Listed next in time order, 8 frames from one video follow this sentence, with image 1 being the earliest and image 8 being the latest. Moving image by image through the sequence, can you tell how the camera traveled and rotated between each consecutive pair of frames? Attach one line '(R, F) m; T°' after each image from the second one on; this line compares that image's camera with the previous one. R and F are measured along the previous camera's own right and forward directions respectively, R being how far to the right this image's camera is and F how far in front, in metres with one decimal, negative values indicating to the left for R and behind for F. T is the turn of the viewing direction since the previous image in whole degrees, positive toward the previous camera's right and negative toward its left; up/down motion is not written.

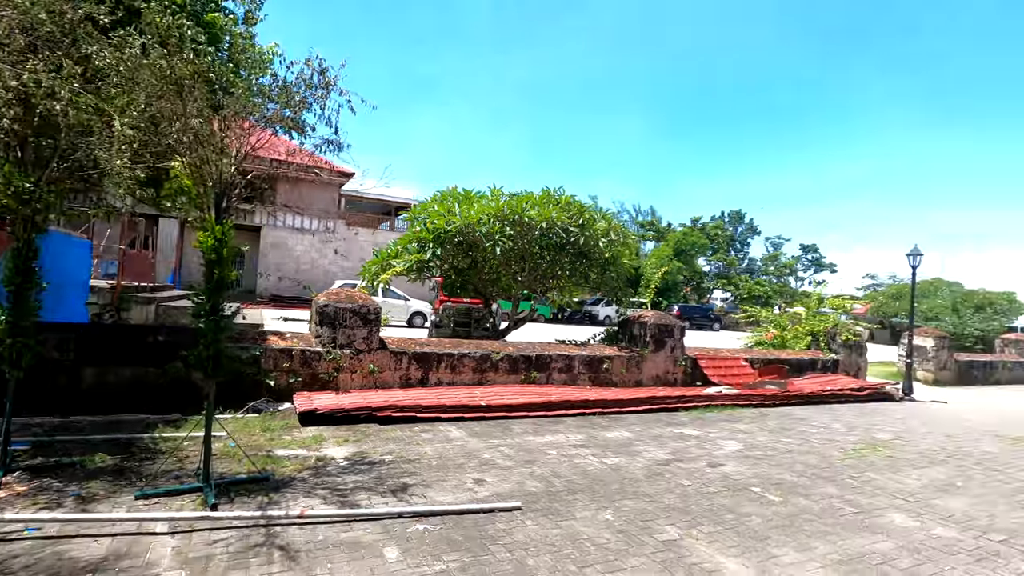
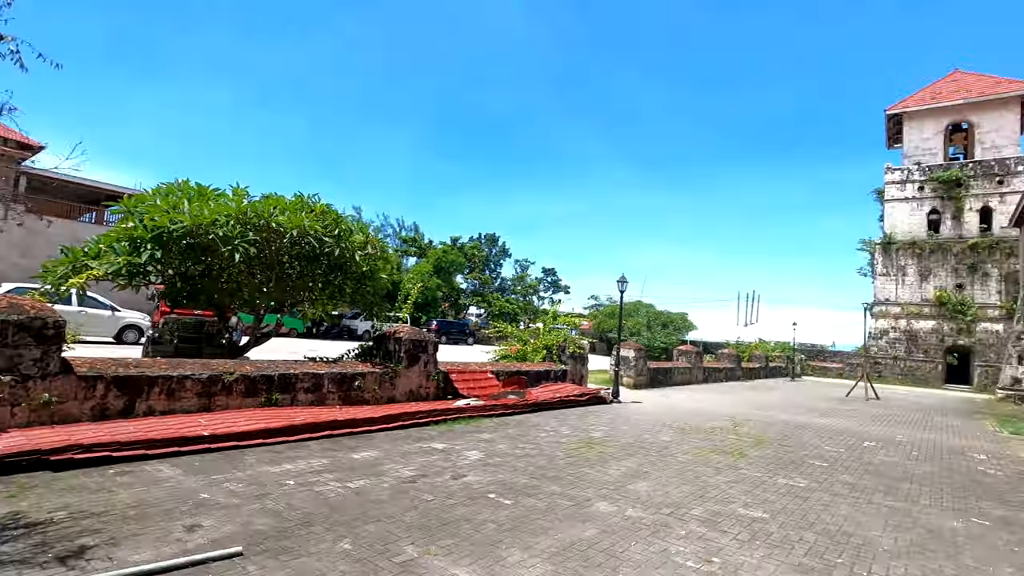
(+0.1, 0.0) m; +25°
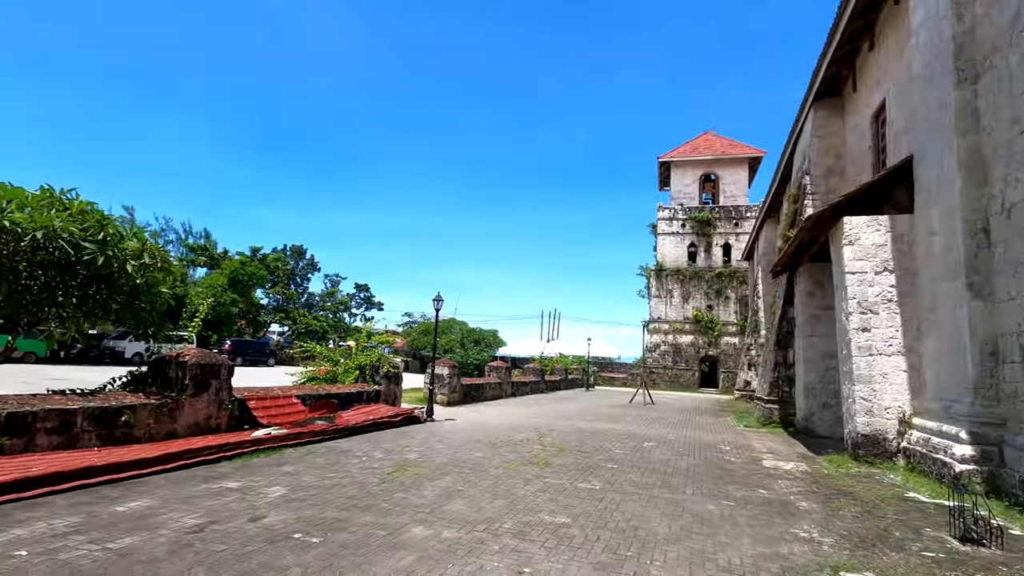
(0.0, 0.0) m; +20°
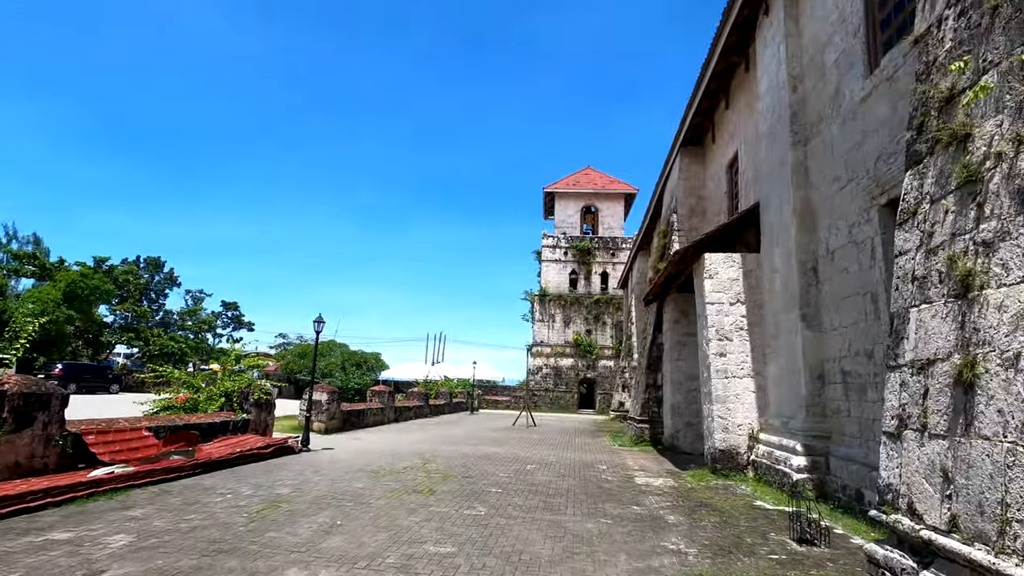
(0.0, 0.0) m; +12°
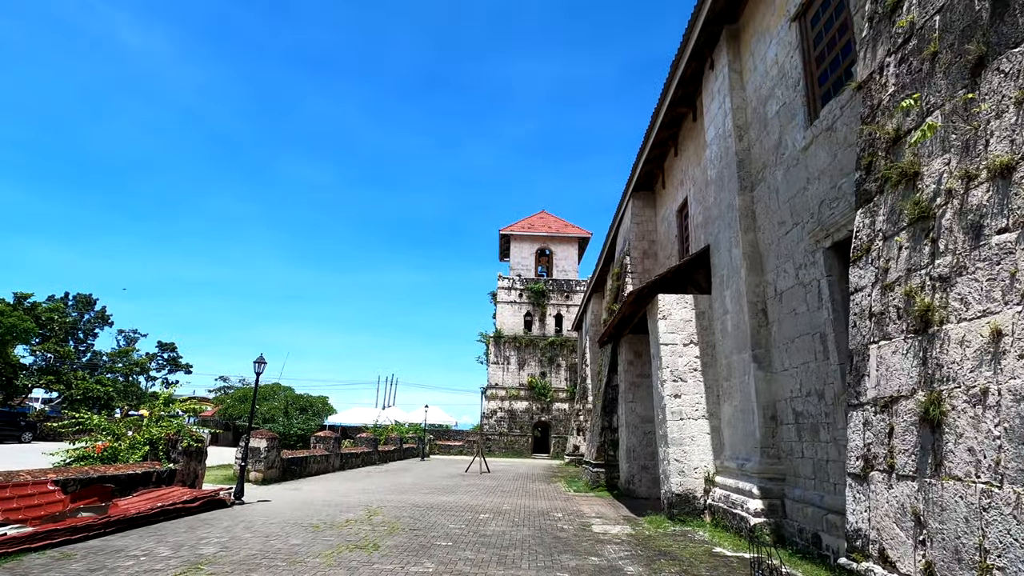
(0.0, +0.2) m; +5°
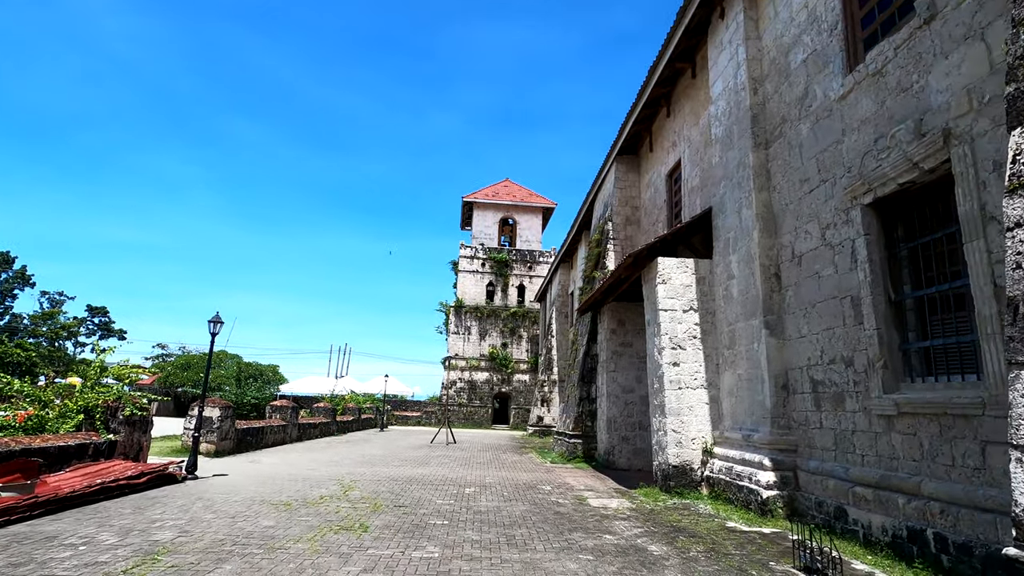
(-0.6, +0.8) m; +5°
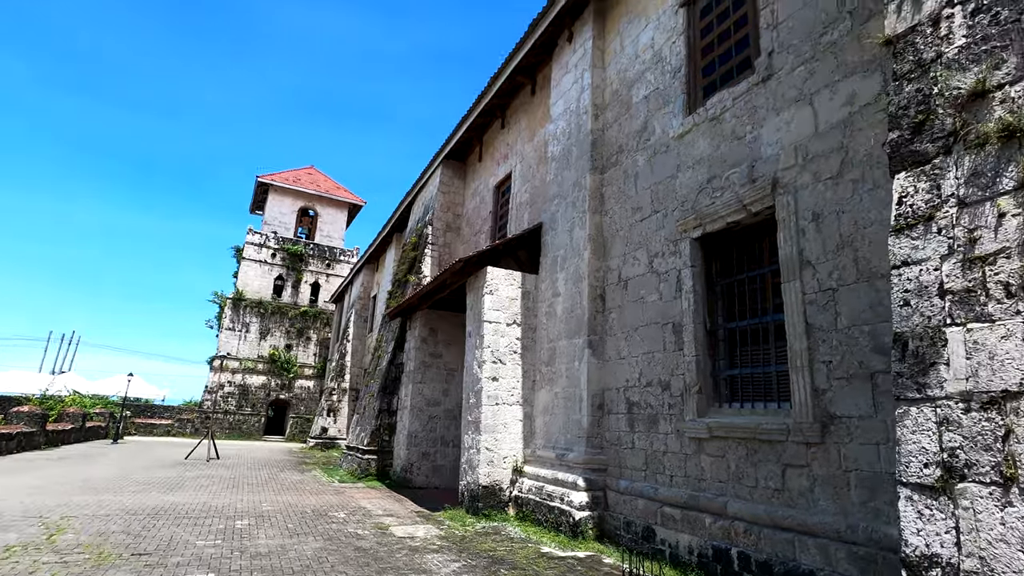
(-0.3, +0.8) m; +22°
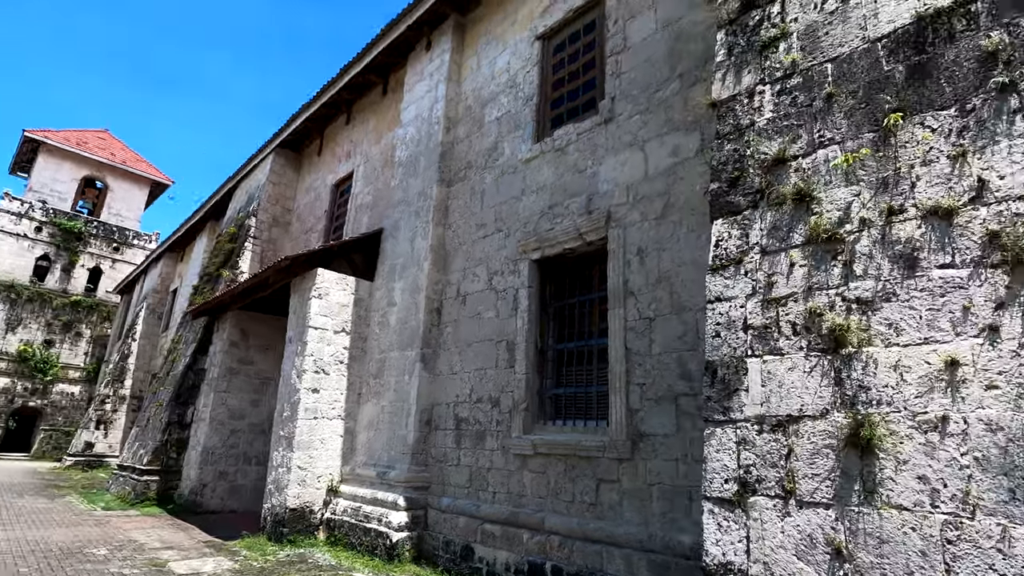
(-0.1, +0.2) m; +18°
